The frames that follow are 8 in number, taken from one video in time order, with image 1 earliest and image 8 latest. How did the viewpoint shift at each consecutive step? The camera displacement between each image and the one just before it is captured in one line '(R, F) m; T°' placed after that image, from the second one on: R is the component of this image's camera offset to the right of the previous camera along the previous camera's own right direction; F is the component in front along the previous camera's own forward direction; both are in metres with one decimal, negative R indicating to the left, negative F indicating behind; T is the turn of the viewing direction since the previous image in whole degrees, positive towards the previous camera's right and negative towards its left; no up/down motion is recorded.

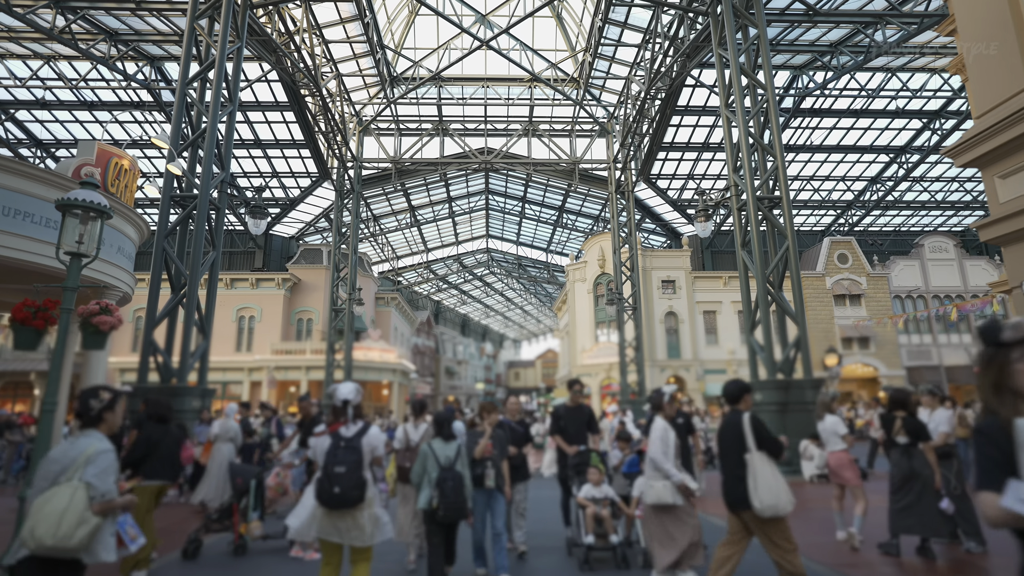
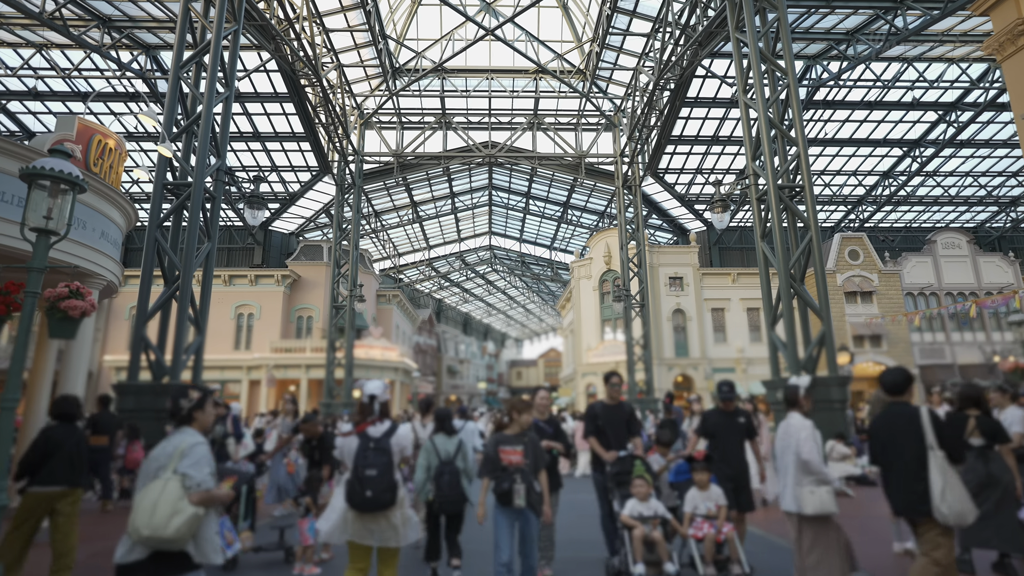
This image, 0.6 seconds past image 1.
(-0.2, +0.5) m; 0°
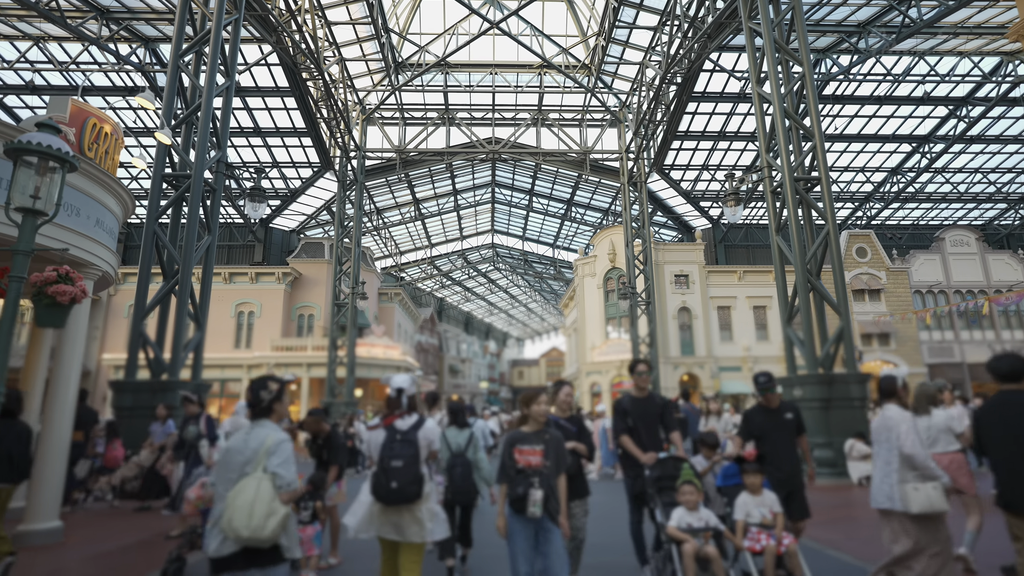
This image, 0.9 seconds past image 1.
(-0.2, +0.3) m; 0°
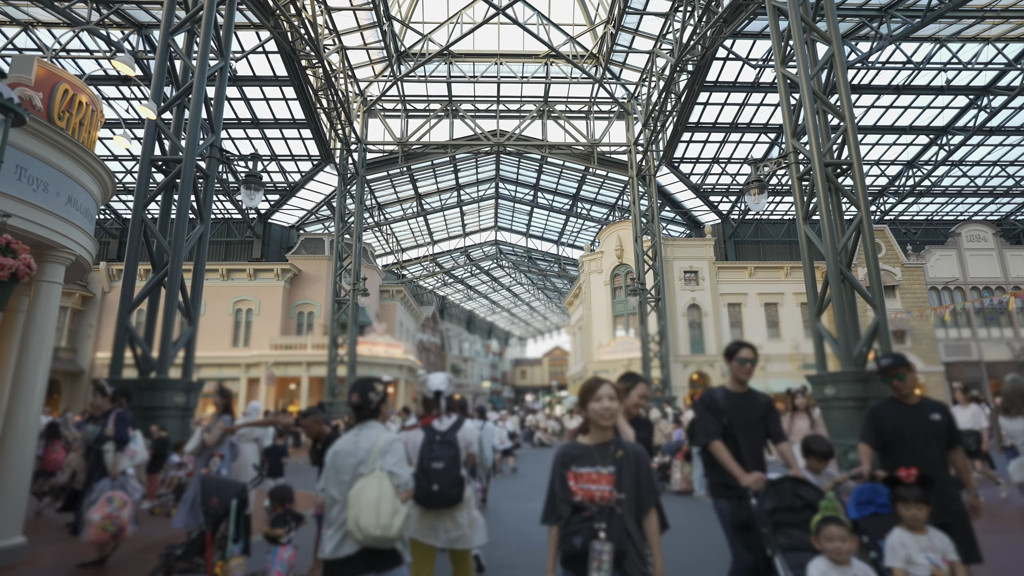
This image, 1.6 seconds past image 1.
(-0.2, +0.6) m; 0°
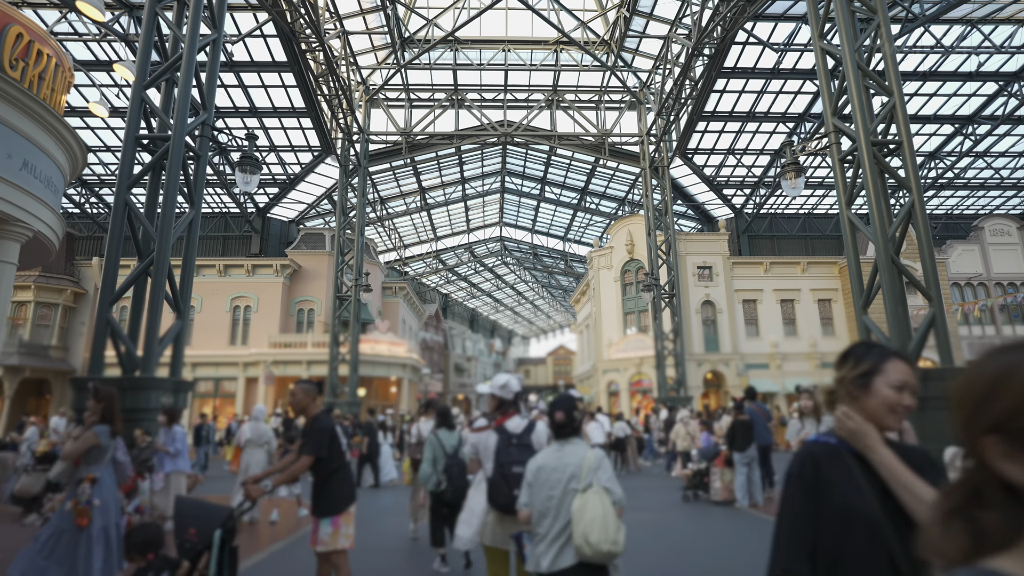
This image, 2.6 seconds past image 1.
(-0.3, +0.8) m; 0°
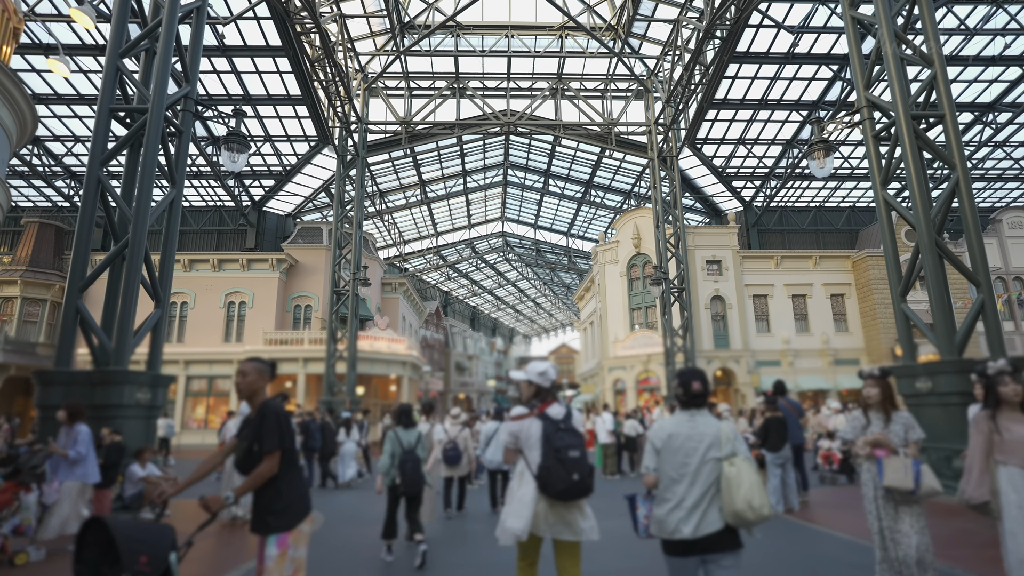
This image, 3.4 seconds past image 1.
(-0.1, +0.7) m; 0°
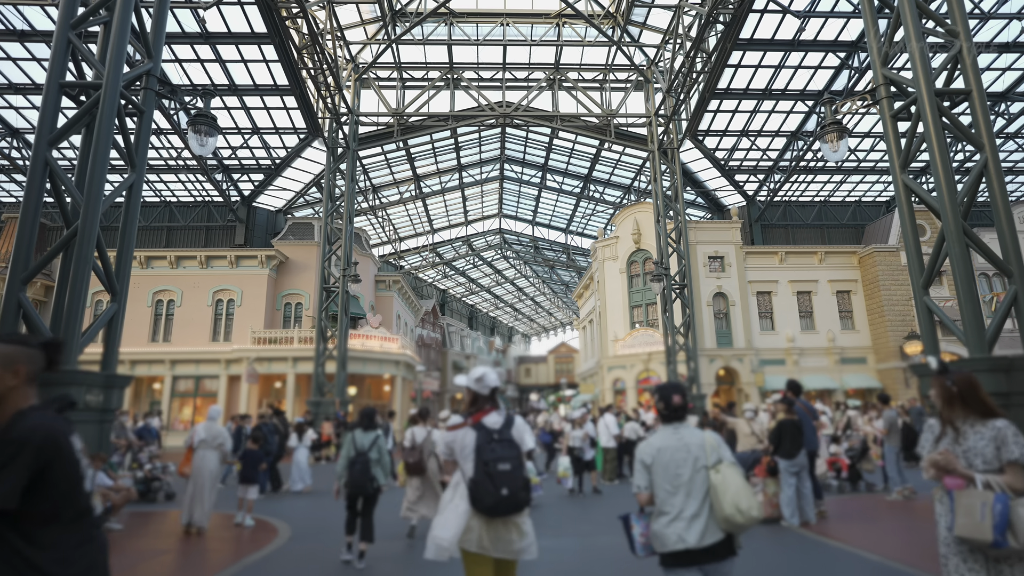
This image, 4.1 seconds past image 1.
(+0.1, +0.6) m; 0°
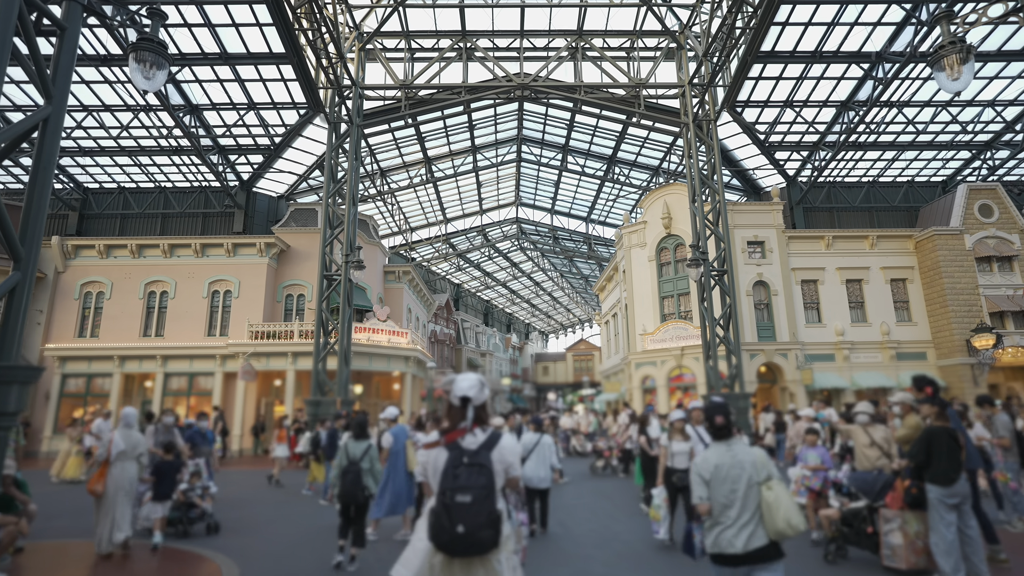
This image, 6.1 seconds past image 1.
(-0.1, +1.8) m; -2°
